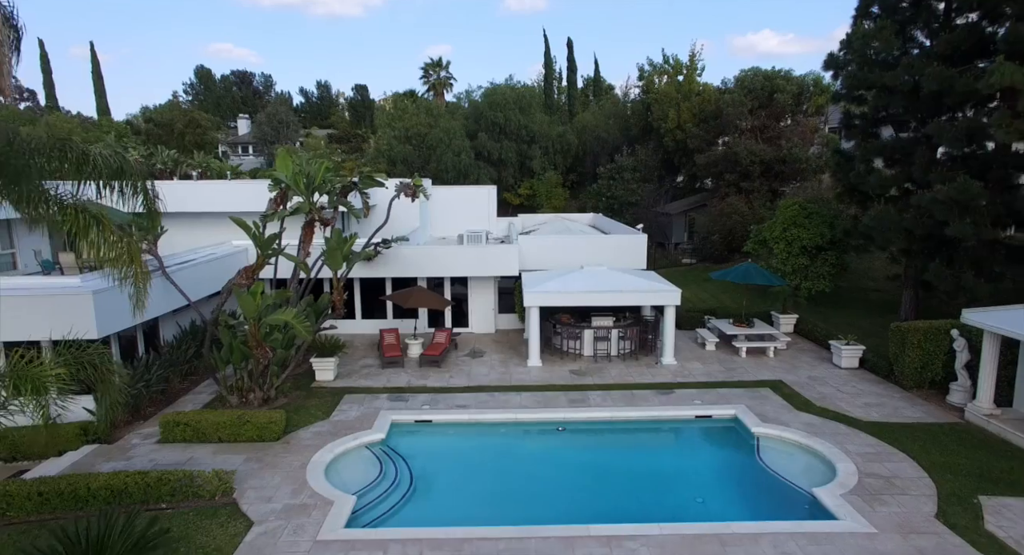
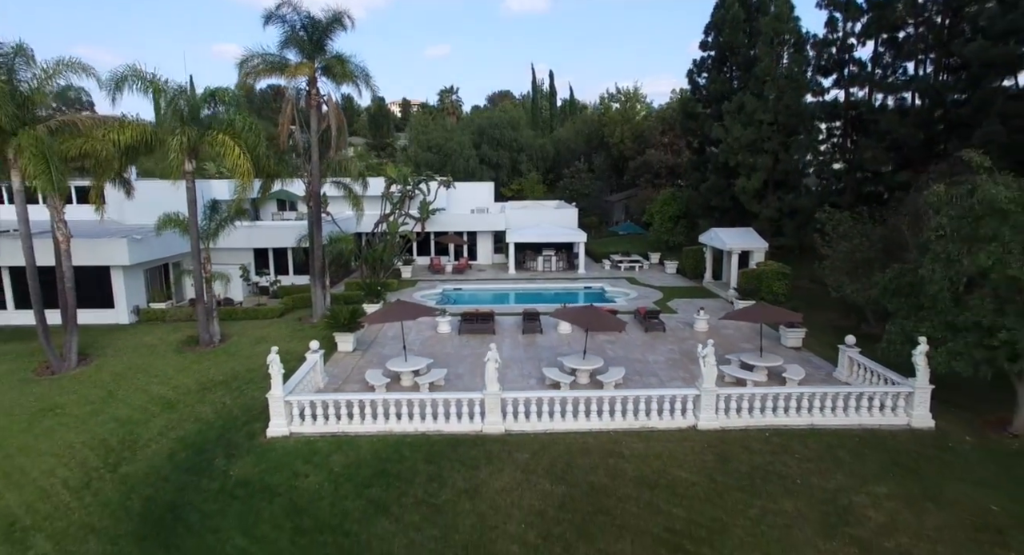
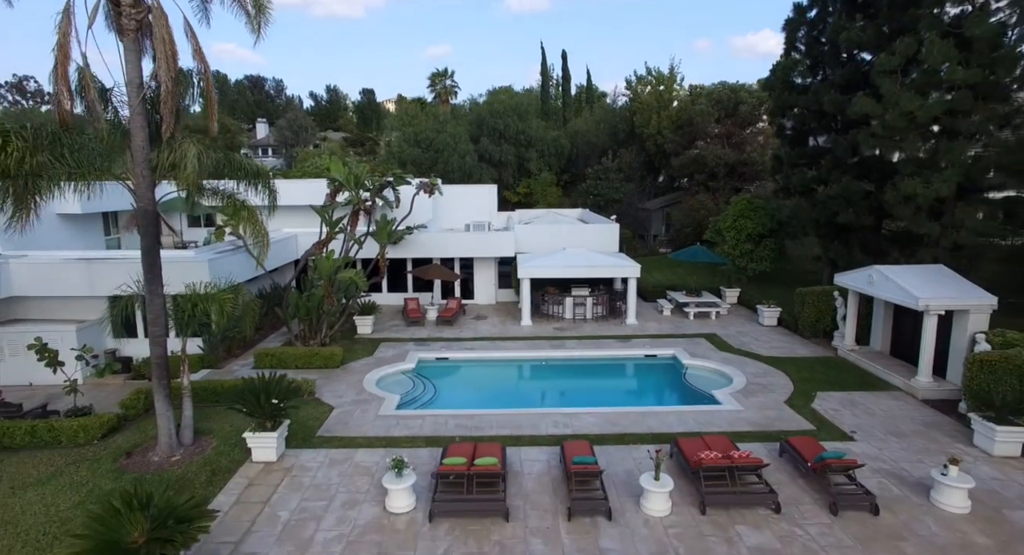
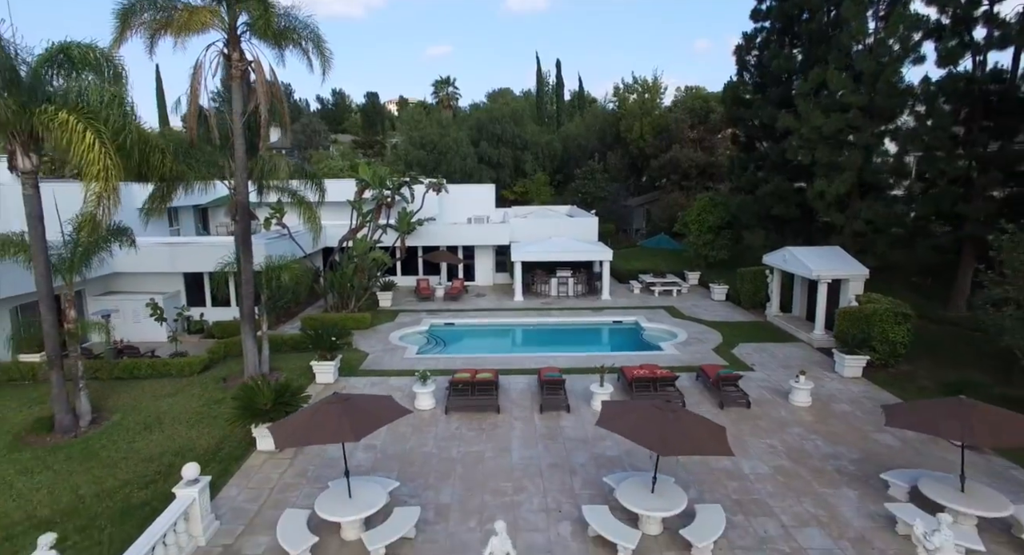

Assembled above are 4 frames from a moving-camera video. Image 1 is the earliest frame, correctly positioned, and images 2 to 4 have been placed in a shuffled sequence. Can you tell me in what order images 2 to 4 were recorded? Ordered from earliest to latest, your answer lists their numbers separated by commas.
3, 4, 2
